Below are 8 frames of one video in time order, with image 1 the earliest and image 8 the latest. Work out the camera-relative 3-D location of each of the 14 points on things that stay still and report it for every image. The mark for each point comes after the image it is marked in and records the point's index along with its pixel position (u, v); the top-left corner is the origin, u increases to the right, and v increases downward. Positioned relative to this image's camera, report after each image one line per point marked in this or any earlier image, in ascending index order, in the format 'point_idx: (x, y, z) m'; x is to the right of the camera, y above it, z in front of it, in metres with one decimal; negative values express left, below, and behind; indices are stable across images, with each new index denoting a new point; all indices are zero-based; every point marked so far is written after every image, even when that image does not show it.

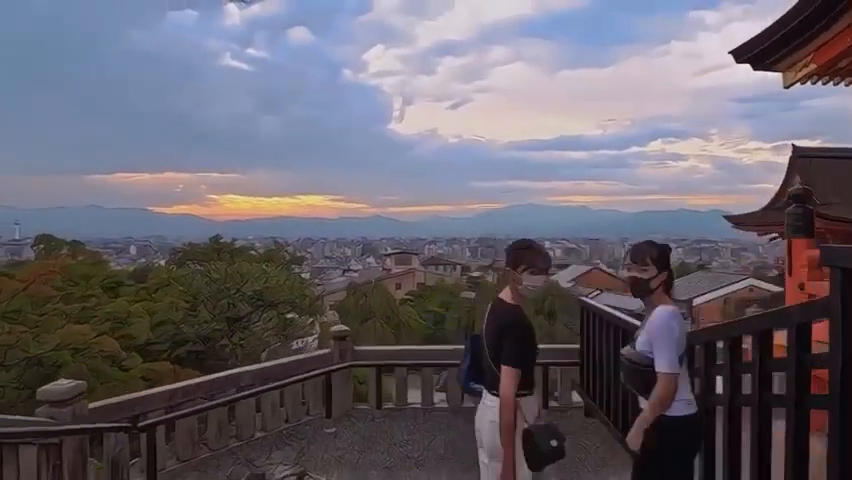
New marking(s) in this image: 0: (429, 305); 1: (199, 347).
0: (+0.1, -1.9, +19.5) m
1: (-3.5, -1.6, +10.1) m
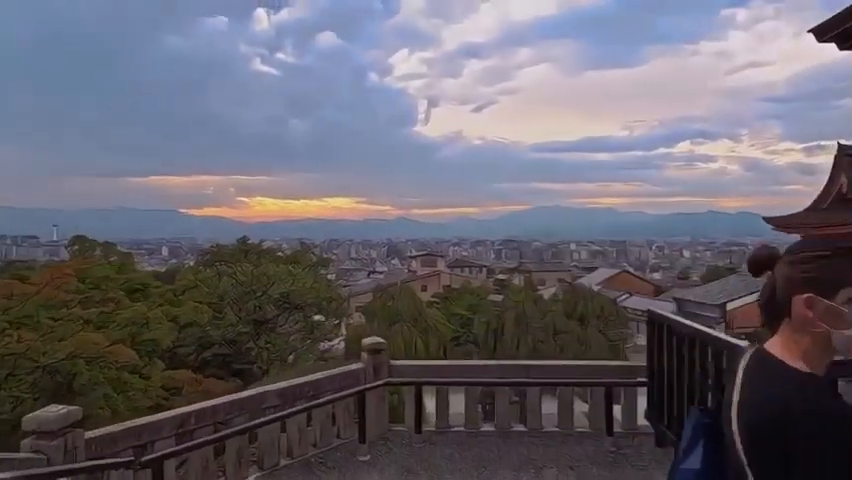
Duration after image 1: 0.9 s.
0: (+0.9, -2.0, +19.1) m
1: (-3.0, -1.6, +9.9) m
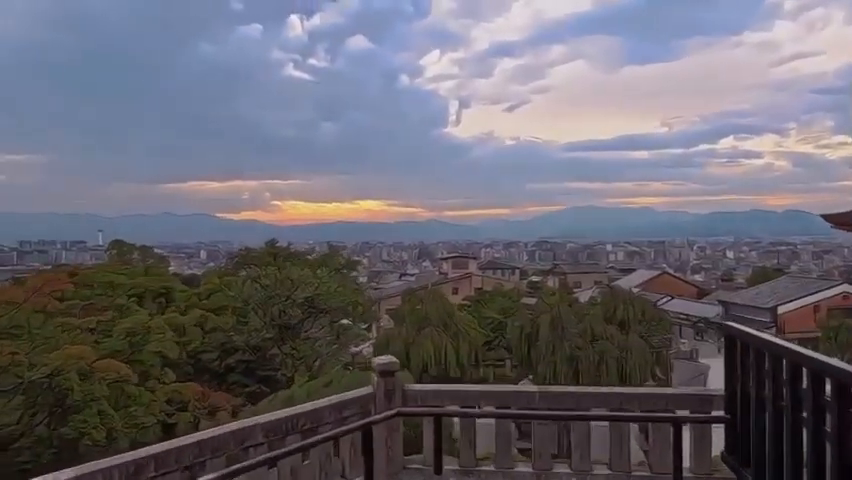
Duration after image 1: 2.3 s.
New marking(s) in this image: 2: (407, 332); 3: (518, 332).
0: (+1.8, -2.0, +18.6) m
1: (-2.6, -1.7, +9.6) m
2: (-0.4, -2.0, +14.3) m
3: (+2.1, -2.0, +14.9) m
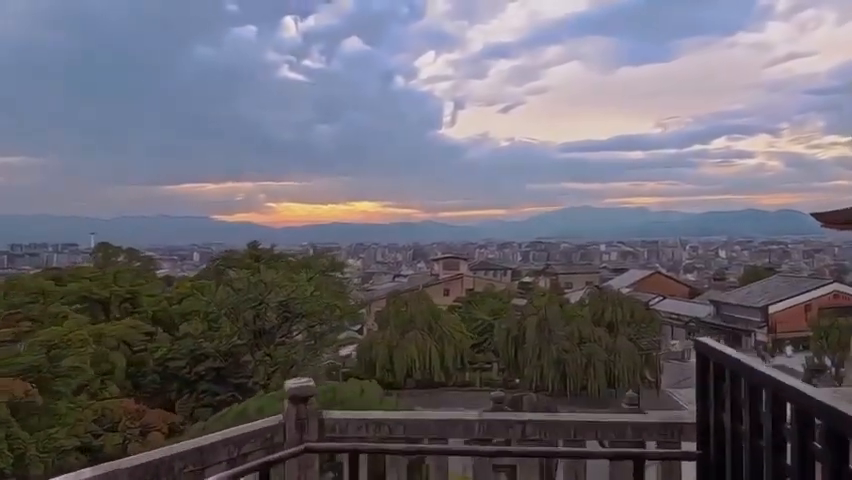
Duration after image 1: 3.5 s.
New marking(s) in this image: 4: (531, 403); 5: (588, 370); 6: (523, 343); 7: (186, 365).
0: (+1.4, -2.0, +18.3) m
1: (-2.9, -1.7, +9.2) m
2: (-0.7, -2.0, +14.0) m
3: (+1.7, -2.1, +14.5) m
4: (+1.2, -1.8, +7.4) m
5: (+3.2, -2.5, +12.9) m
6: (+2.1, -2.2, +14.1) m
7: (-3.3, -1.7, +9.1) m
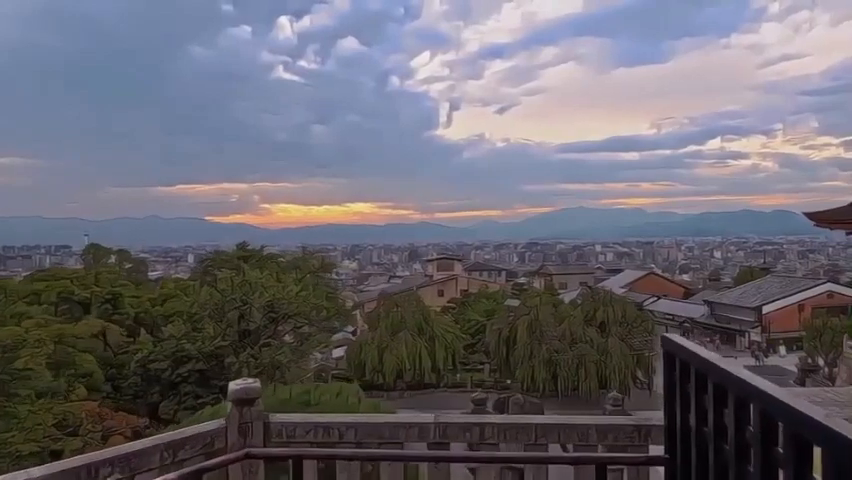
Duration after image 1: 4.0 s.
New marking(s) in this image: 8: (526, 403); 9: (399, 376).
0: (+1.2, -2.0, +18.2) m
1: (-3.1, -1.7, +9.1) m
2: (-0.9, -2.0, +13.8) m
3: (+1.5, -2.1, +14.4) m
4: (+1.0, -1.8, +7.3) m
5: (+3.0, -2.5, +12.8) m
6: (+1.8, -2.2, +14.0) m
7: (-3.5, -1.7, +9.0) m
8: (+1.1, -1.8, +7.5) m
9: (-0.6, -2.8, +13.8) m
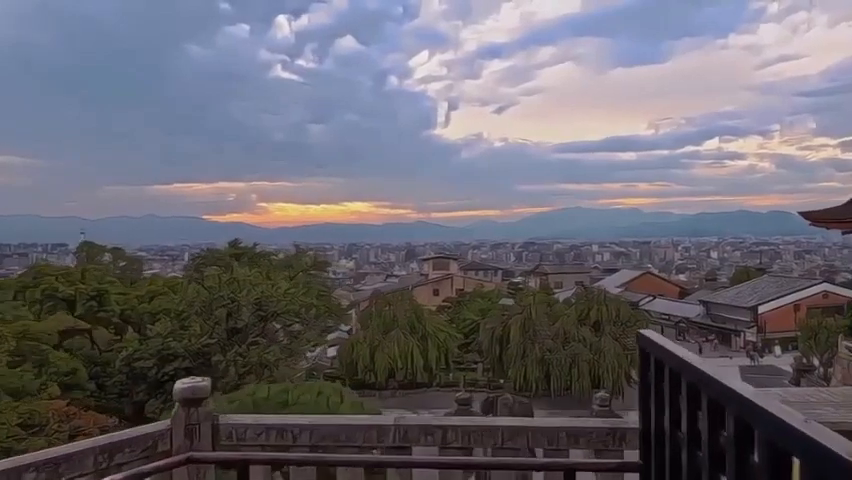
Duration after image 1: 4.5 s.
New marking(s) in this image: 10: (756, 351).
0: (+1.0, -2.0, +18.1) m
1: (-3.2, -1.7, +8.9) m
2: (-1.1, -1.9, +13.7) m
3: (+1.4, -2.0, +14.3) m
4: (+0.9, -1.8, +7.2) m
5: (+2.8, -2.5, +12.7) m
6: (+1.7, -2.2, +13.9) m
7: (-3.6, -1.7, +8.9) m
8: (+1.0, -1.8, +7.4) m
9: (-0.7, -2.8, +13.7) m
10: (+9.4, -3.1, +18.9) m
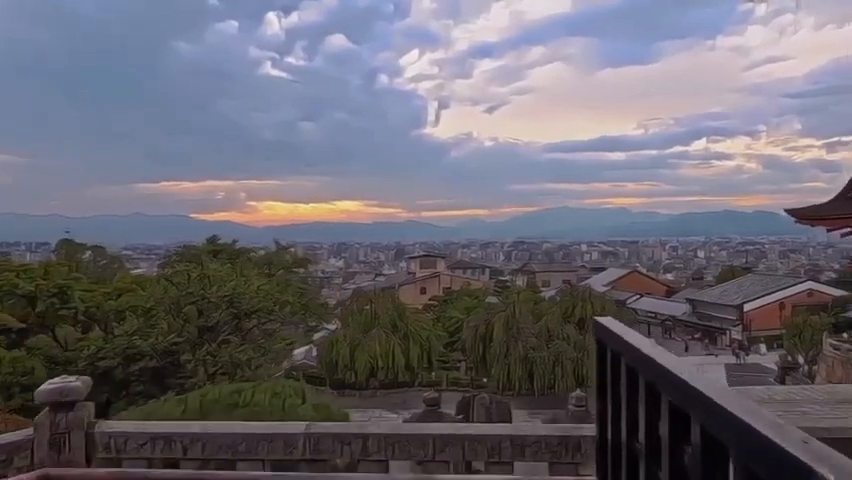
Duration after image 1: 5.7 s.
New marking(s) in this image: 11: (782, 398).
0: (+0.6, -1.9, +17.8) m
1: (-3.5, -1.6, +8.6) m
2: (-1.5, -1.9, +13.4) m
3: (+1.0, -1.9, +14.1) m
4: (+0.6, -1.7, +6.9) m
5: (+2.5, -2.4, +12.5) m
6: (+1.3, -2.1, +13.6) m
7: (-3.9, -1.6, +8.5) m
8: (+0.7, -1.7, +7.1) m
9: (-1.1, -2.7, +13.4) m
10: (+8.9, -3.1, +18.8) m
11: (+3.6, -1.6, +6.7) m
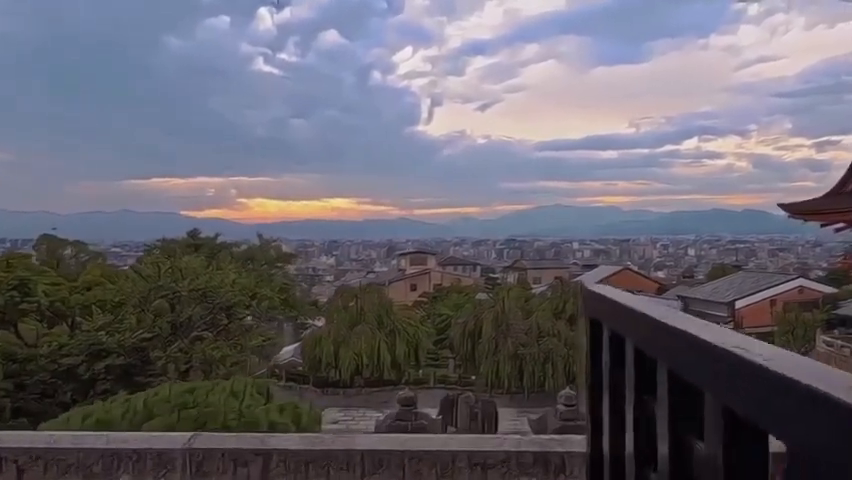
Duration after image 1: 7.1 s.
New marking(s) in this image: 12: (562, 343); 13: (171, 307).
0: (+0.3, -1.8, +17.4) m
1: (-3.7, -1.5, +8.2) m
2: (-1.7, -1.7, +13.0) m
3: (+0.7, -1.8, +13.7) m
4: (+0.4, -1.6, +6.5) m
5: (+2.2, -2.3, +12.1) m
6: (+1.1, -2.0, +13.2) m
7: (-4.1, -1.5, +8.1) m
8: (+0.5, -1.6, +6.8) m
9: (-1.4, -2.6, +13.0) m
10: (+8.6, -2.9, +18.5) m
11: (+3.4, -1.5, +6.3) m
12: (+2.5, -1.9, +12.4) m
13: (-3.2, -0.8, +8.5) m
